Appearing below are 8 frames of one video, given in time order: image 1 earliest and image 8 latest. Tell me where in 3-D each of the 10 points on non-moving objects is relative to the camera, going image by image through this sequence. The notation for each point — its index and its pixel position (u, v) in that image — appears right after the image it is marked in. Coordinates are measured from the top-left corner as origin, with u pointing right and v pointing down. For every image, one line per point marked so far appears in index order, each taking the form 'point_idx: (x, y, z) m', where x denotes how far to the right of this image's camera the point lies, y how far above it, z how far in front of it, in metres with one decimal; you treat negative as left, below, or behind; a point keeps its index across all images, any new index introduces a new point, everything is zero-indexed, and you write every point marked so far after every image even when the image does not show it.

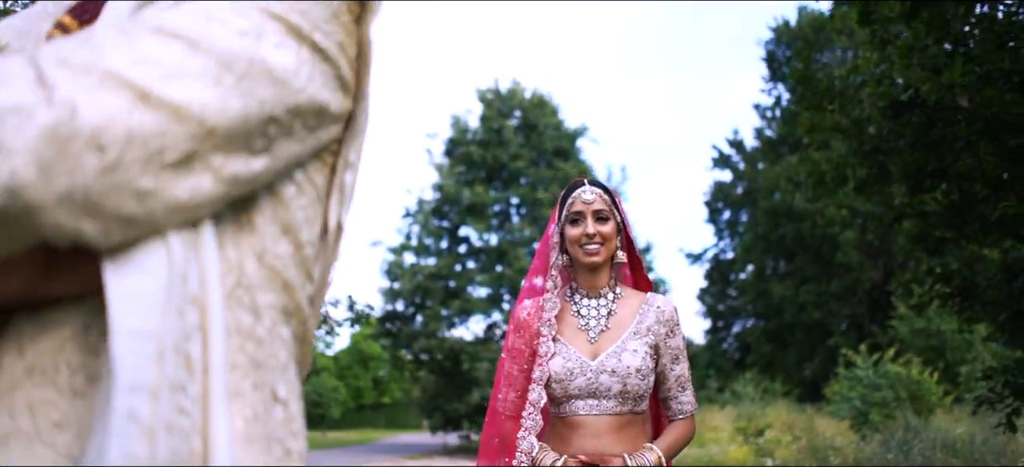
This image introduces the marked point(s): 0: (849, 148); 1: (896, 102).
0: (+2.8, +0.7, +8.4) m
1: (+2.9, +0.9, +7.7) m
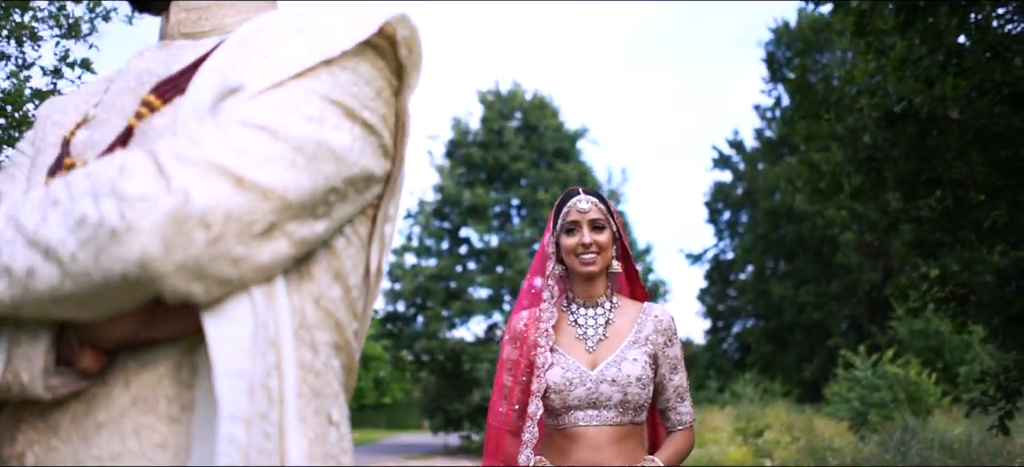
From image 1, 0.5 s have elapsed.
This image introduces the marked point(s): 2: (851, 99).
0: (+2.8, +0.6, +8.6) m
1: (+2.9, +0.9, +7.9) m
2: (+2.9, +1.1, +8.7) m
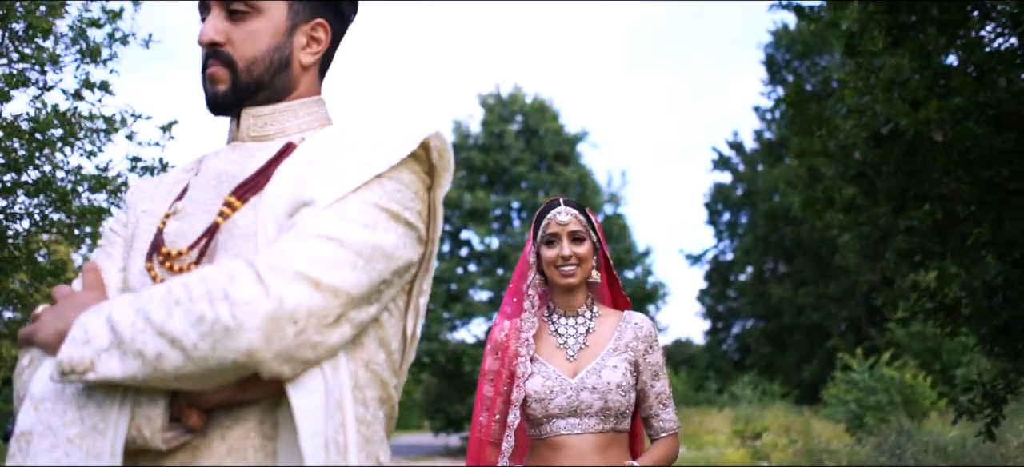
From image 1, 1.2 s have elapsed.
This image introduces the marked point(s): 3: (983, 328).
0: (+2.9, +0.5, +8.9) m
1: (+3.0, +0.8, +8.1) m
2: (+2.9, +1.0, +8.9) m
3: (+3.9, -0.8, +8.2) m
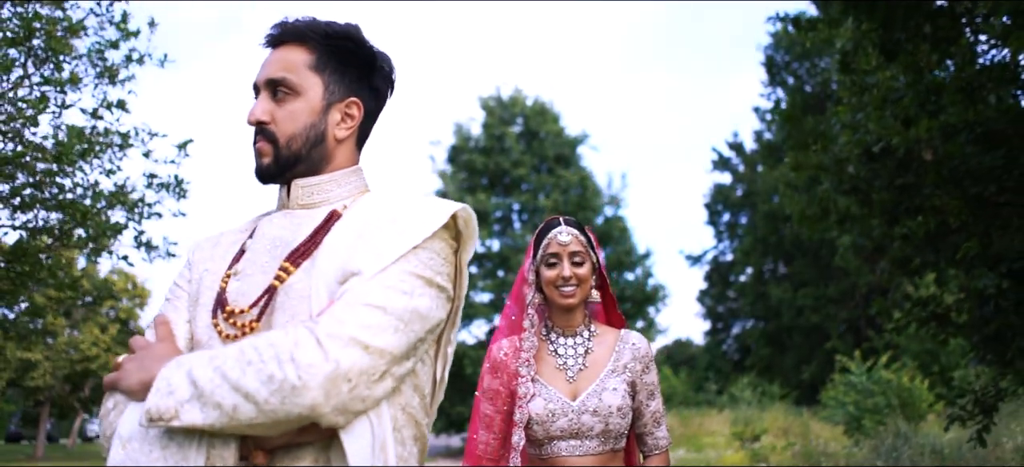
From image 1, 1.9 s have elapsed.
0: (+2.9, +0.4, +9.1) m
1: (+3.0, +0.7, +8.3) m
2: (+3.0, +0.9, +9.1) m
3: (+3.9, -0.9, +8.4) m
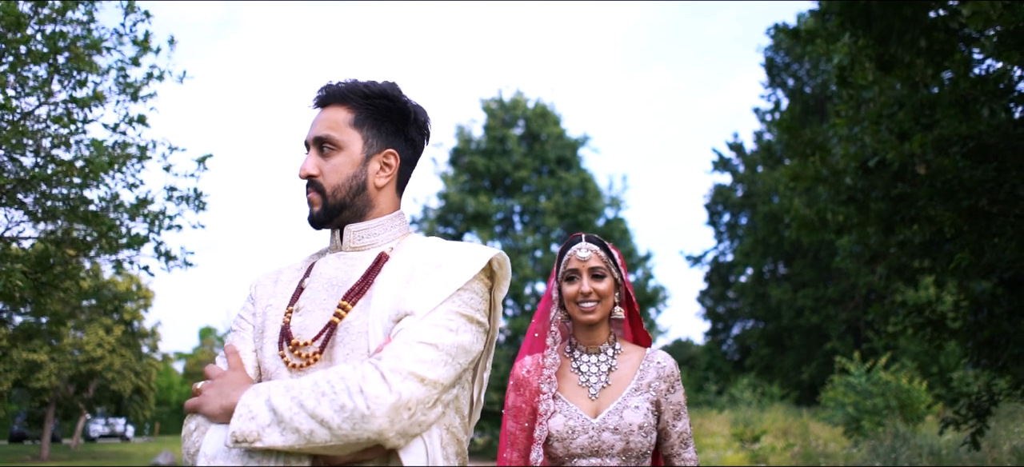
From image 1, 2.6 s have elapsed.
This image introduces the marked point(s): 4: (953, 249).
0: (+2.9, +0.4, +9.3) m
1: (+3.0, +0.6, +8.6) m
2: (+3.0, +0.9, +9.4) m
3: (+4.0, -0.9, +8.7) m
4: (+3.7, -0.1, +8.5) m
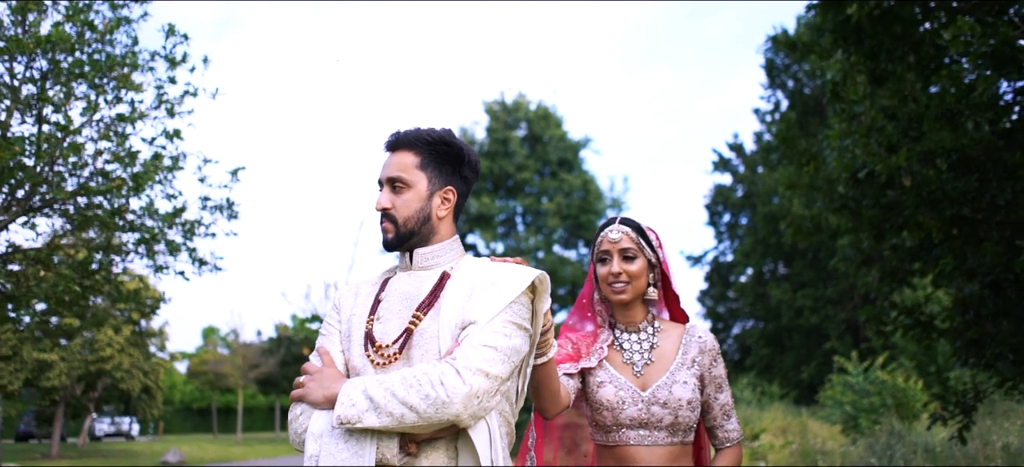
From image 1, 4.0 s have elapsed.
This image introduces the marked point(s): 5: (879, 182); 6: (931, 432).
0: (+3.0, +0.3, +9.8) m
1: (+3.1, +0.5, +9.0) m
2: (+3.1, +0.8, +9.8) m
3: (+4.1, -1.0, +9.1) m
4: (+3.8, -0.2, +8.9) m
5: (+3.3, +0.5, +8.9) m
6: (+6.8, -3.2, +16.2) m
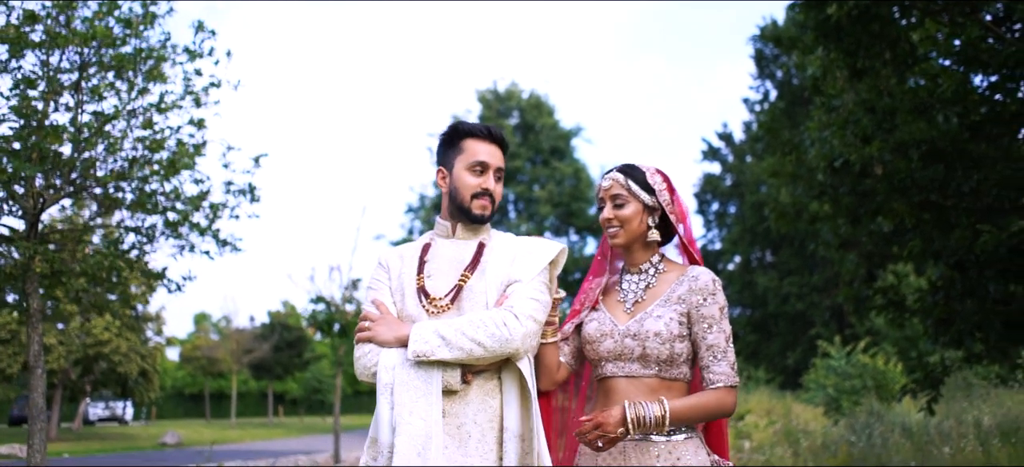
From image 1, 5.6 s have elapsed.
0: (+3.0, +0.5, +10.4) m
1: (+3.1, +0.7, +9.7) m
2: (+3.1, +0.9, +10.5) m
3: (+4.0, -0.8, +9.8) m
4: (+3.8, 0.0, +9.6) m
5: (+3.3, +0.6, +9.5) m
6: (+6.7, -3.0, +17.0) m
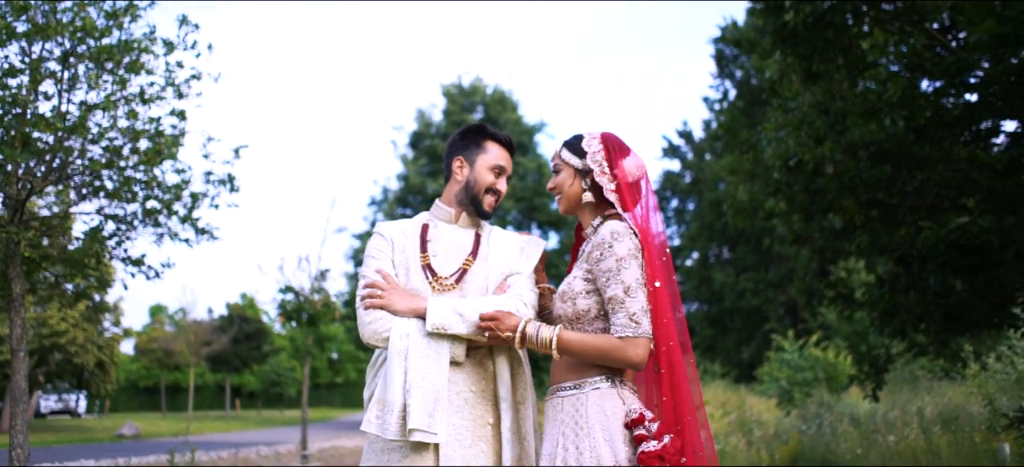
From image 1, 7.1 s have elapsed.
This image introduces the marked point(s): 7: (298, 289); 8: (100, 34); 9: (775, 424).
0: (+2.7, +0.5, +10.9) m
1: (+2.8, +0.7, +10.2) m
2: (+2.8, +1.0, +10.9) m
3: (+3.7, -0.8, +10.3) m
4: (+3.5, 0.0, +10.1) m
5: (+3.0, +0.6, +10.0) m
6: (+6.1, -3.0, +17.6) m
7: (-3.3, -0.9, +15.6) m
8: (-3.5, +1.7, +8.4) m
9: (+4.8, -3.5, +18.4) m
